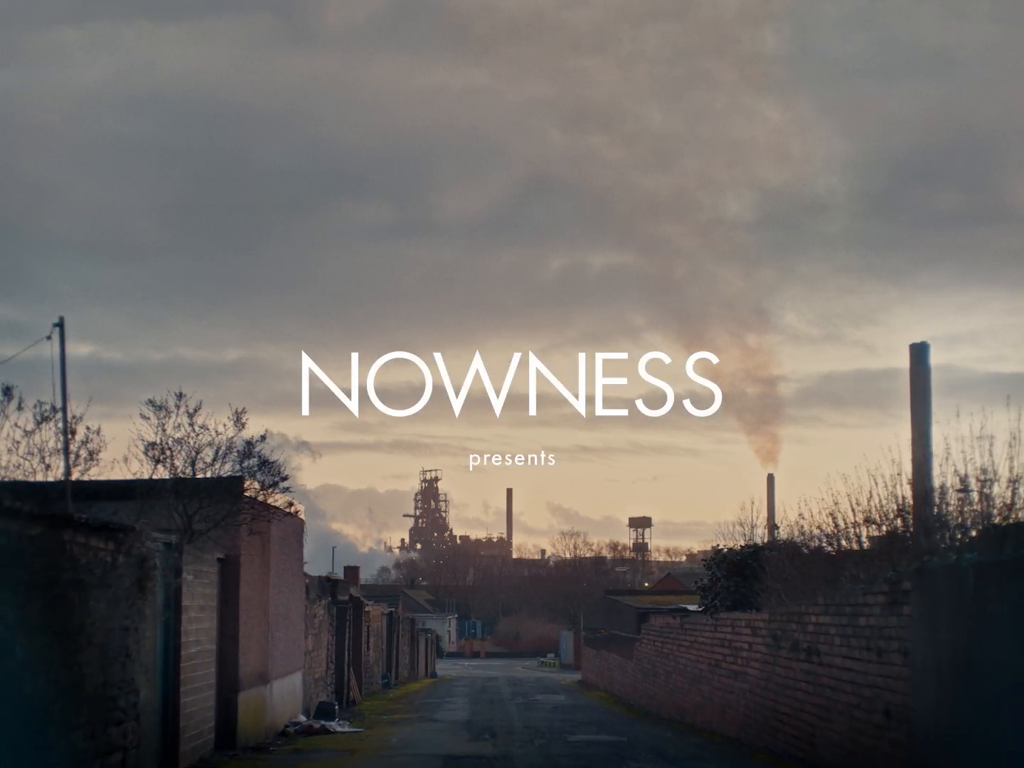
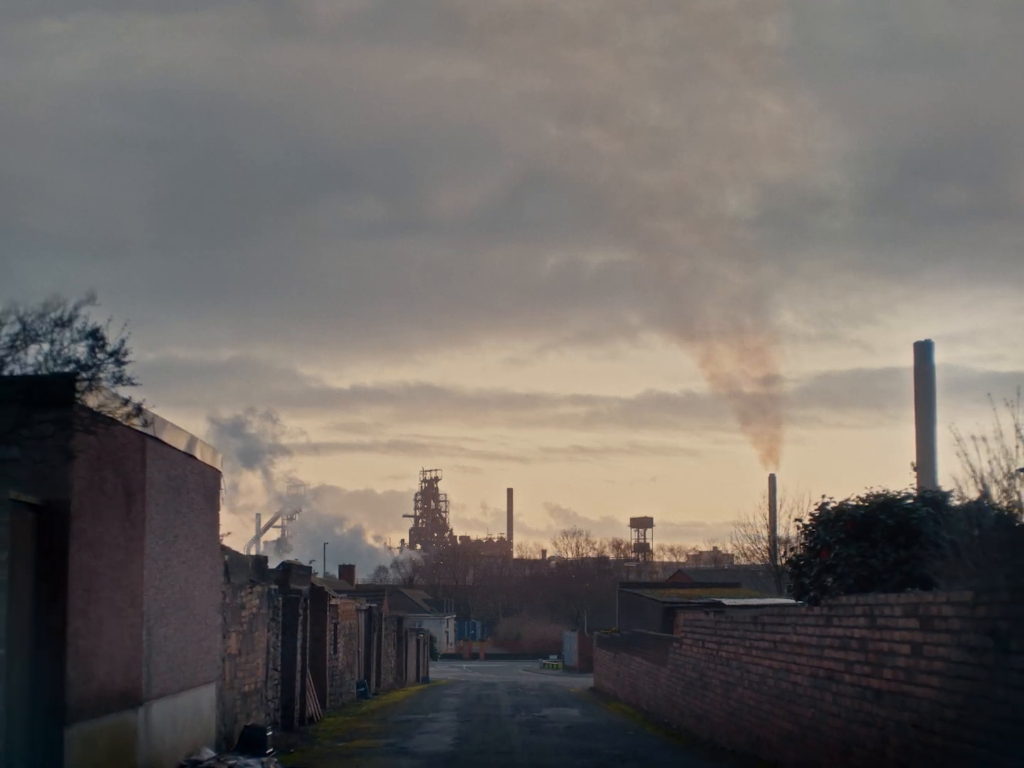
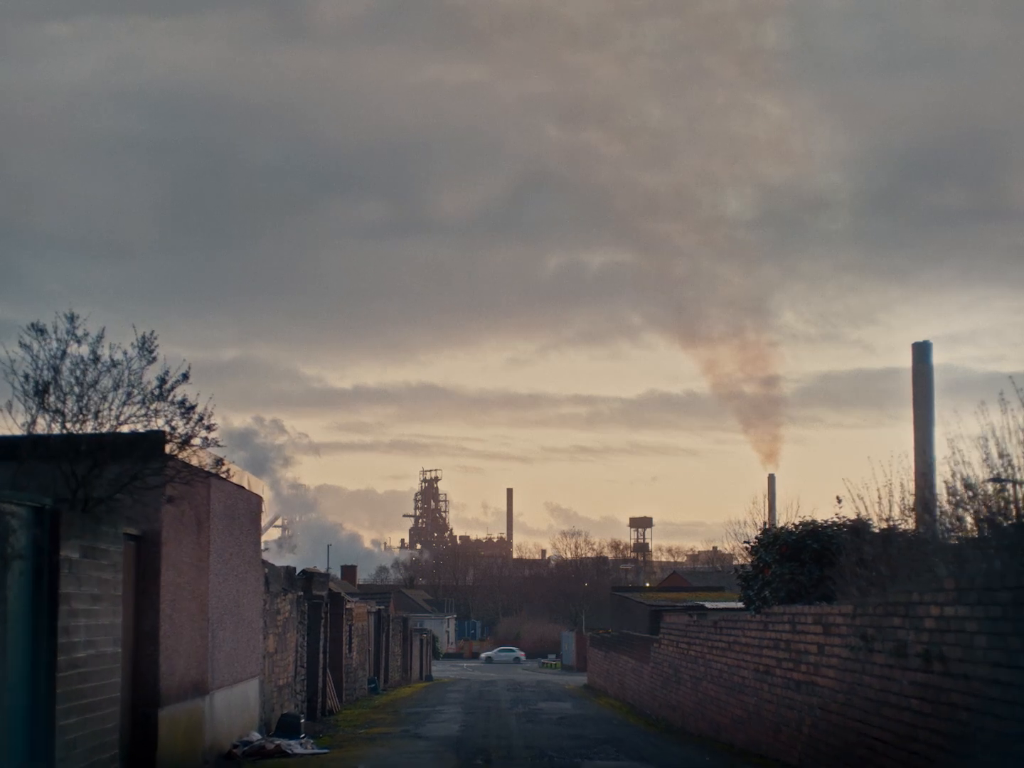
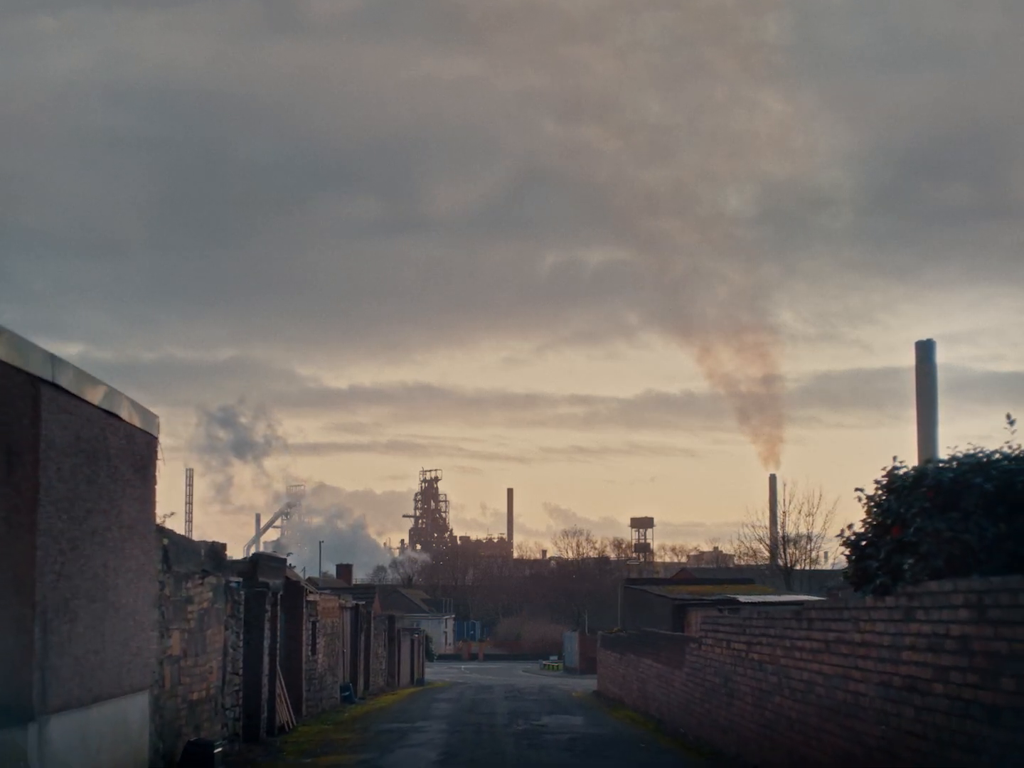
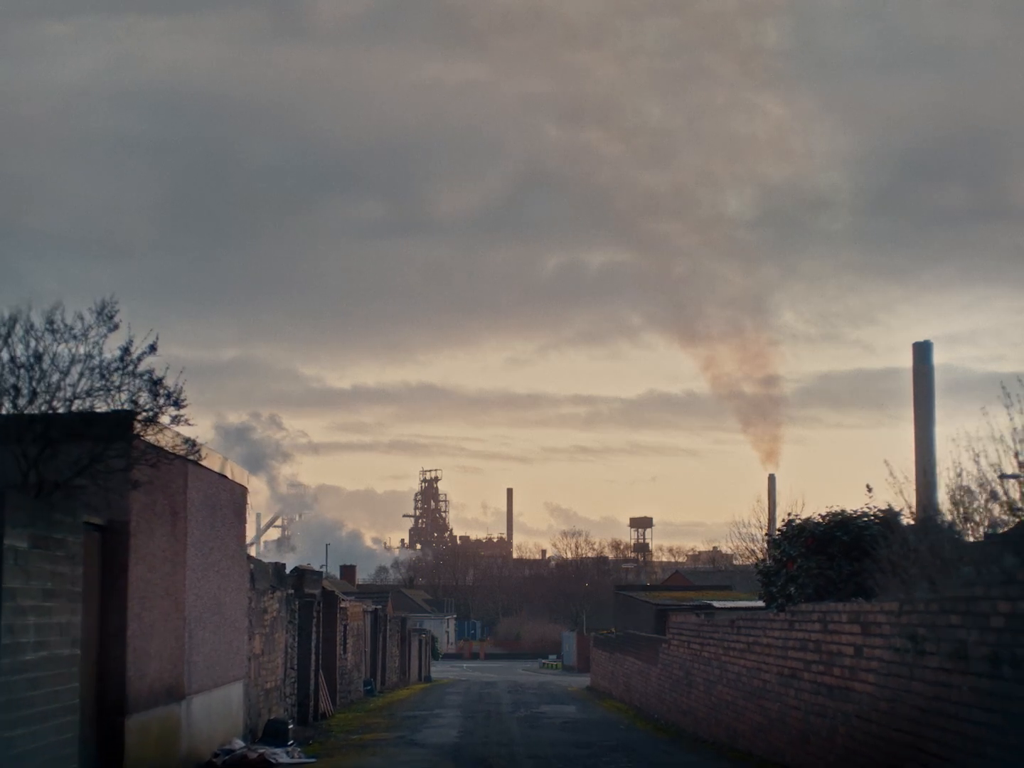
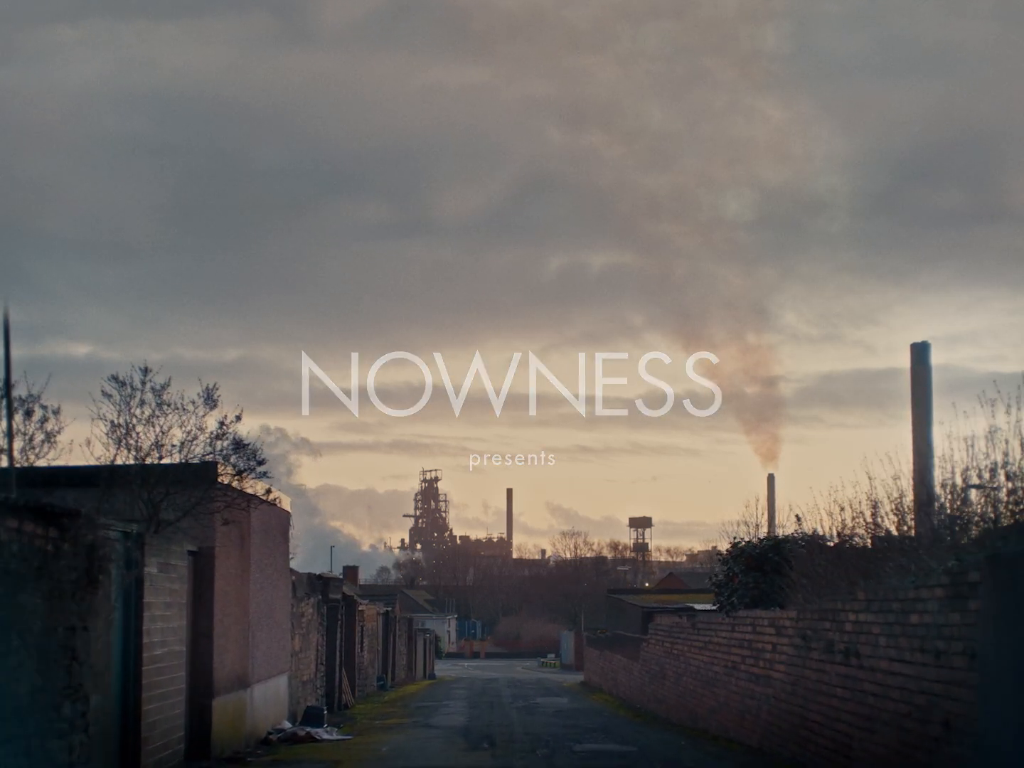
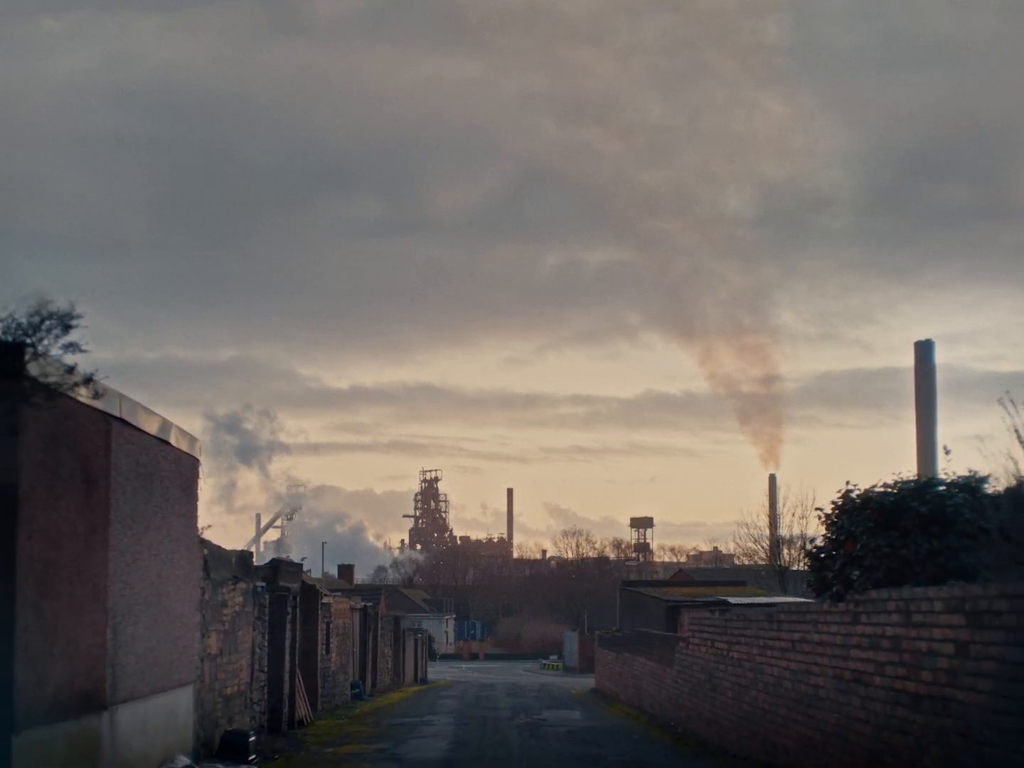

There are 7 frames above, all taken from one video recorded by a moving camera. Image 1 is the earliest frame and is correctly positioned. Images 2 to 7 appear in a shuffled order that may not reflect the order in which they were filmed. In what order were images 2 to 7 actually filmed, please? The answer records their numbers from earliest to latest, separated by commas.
6, 3, 5, 2, 7, 4
